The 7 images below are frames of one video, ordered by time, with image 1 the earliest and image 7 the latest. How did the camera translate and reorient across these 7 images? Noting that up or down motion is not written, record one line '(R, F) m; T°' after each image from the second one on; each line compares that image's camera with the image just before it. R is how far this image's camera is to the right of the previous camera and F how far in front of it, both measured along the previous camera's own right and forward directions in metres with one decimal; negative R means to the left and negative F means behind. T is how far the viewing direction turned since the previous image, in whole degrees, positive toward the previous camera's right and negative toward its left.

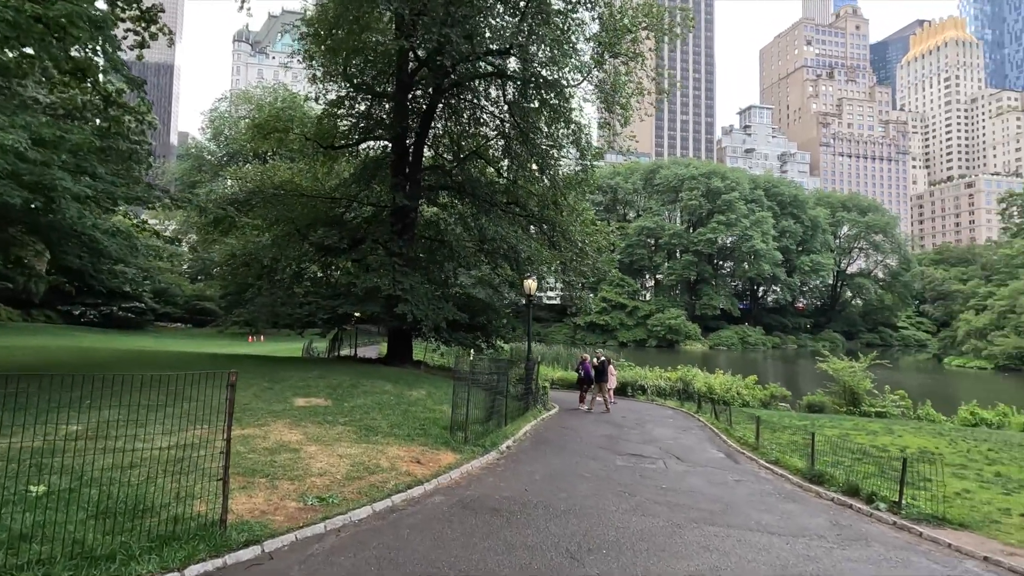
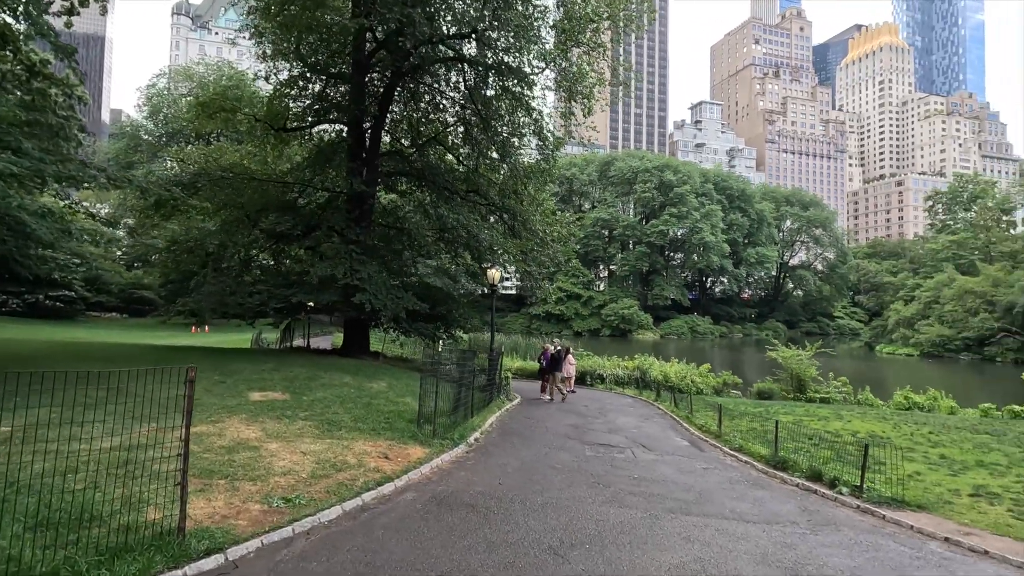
(-0.2, +0.2) m; +5°
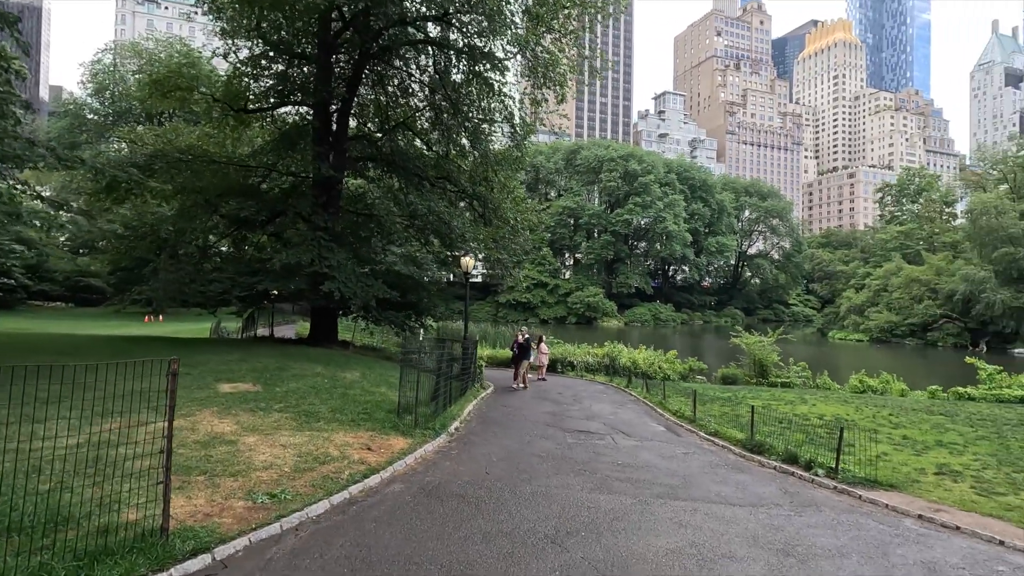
(-0.2, +0.1) m; +4°
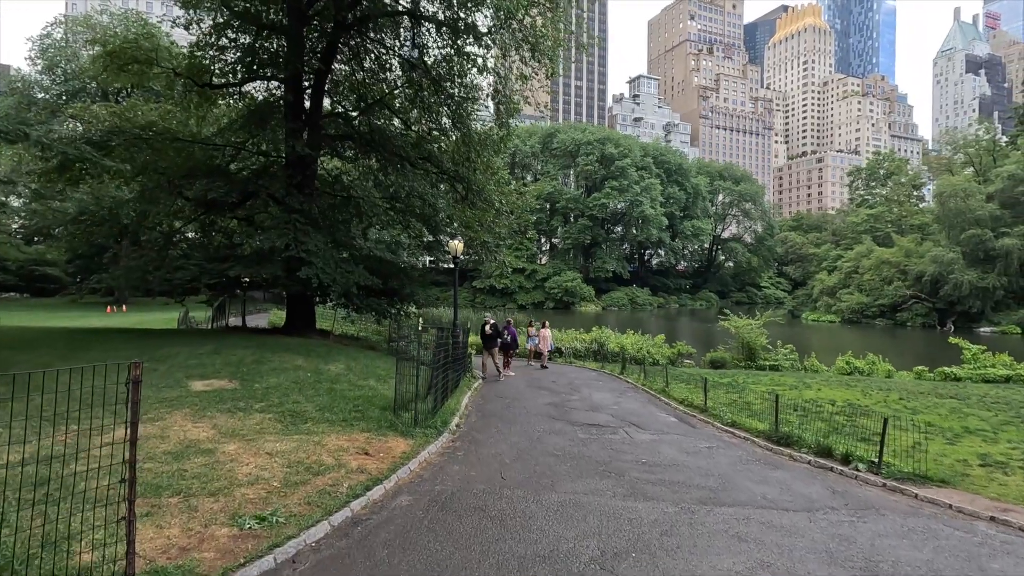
(-0.4, +0.7) m; +3°
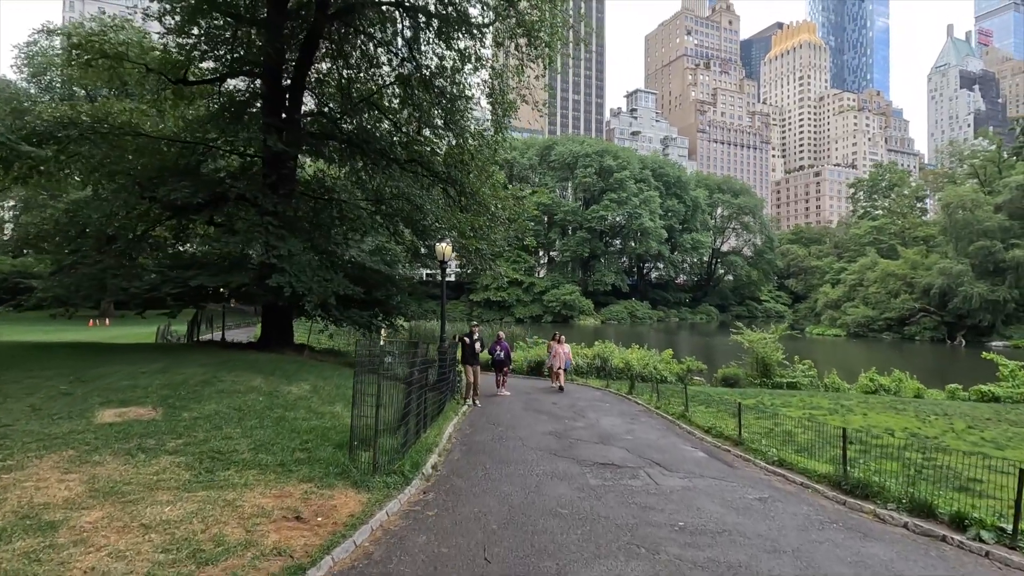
(+0.1, +1.6) m; 0°
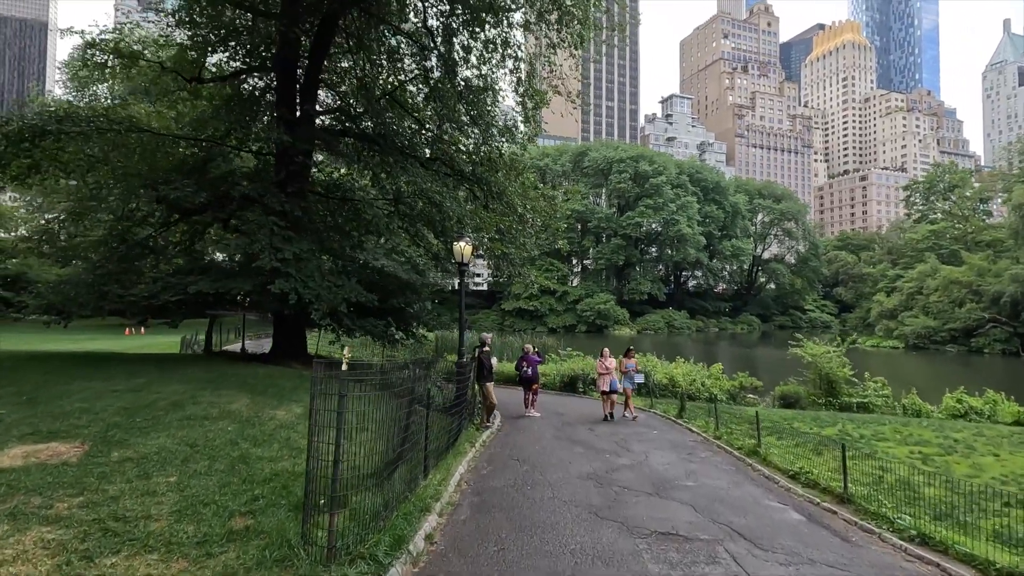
(+0.1, +1.7) m; -4°
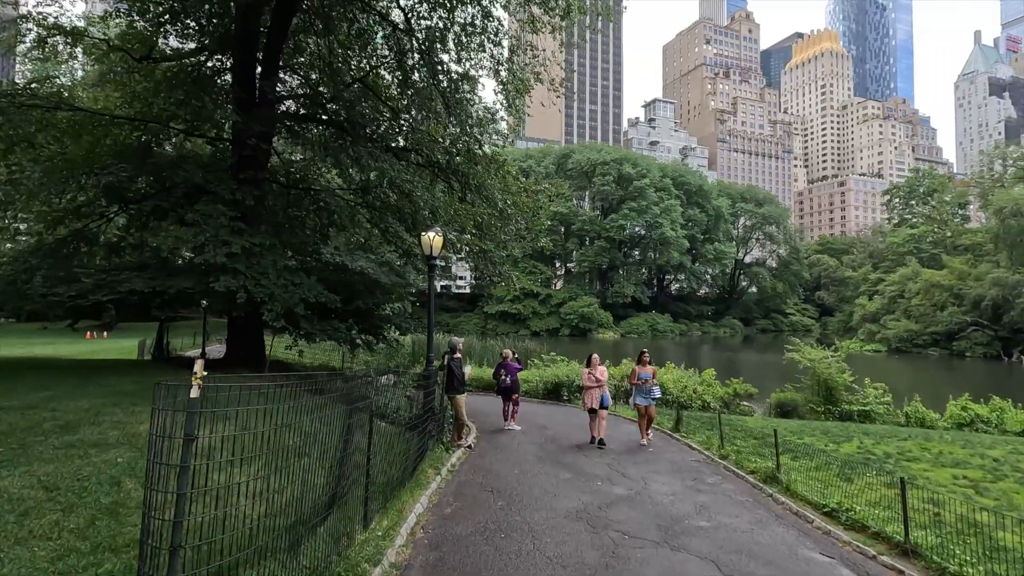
(+0.1, +1.3) m; +2°
